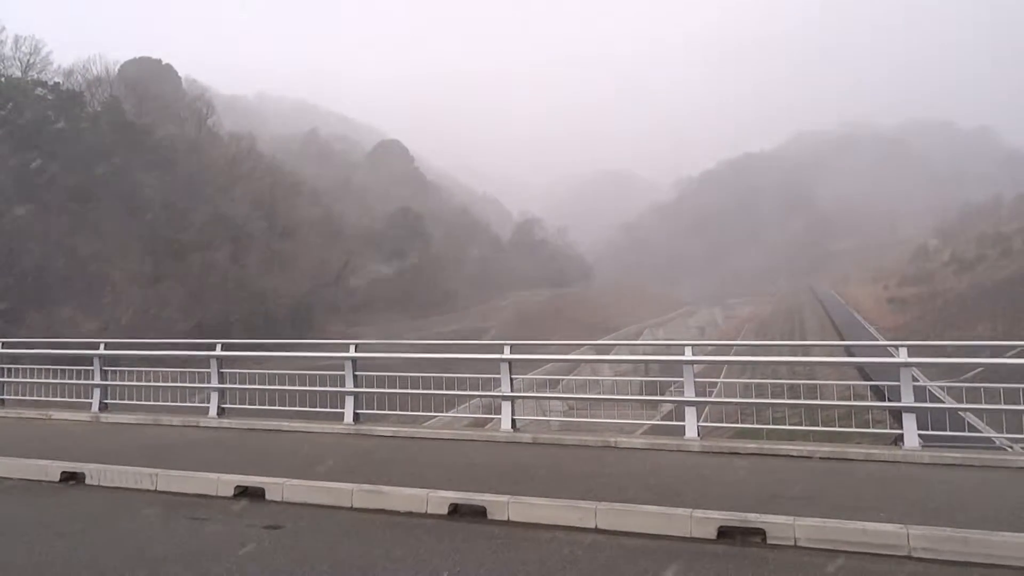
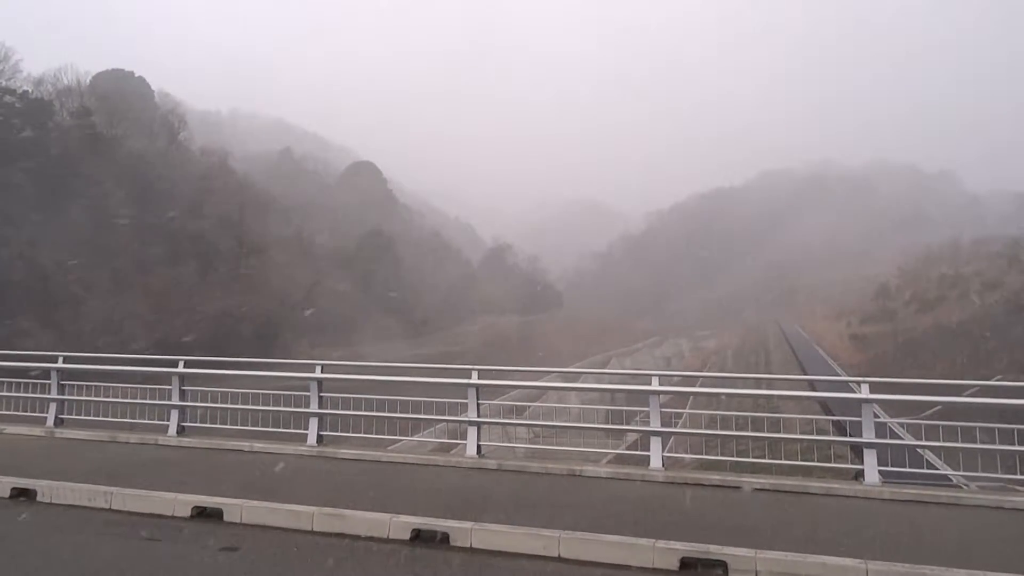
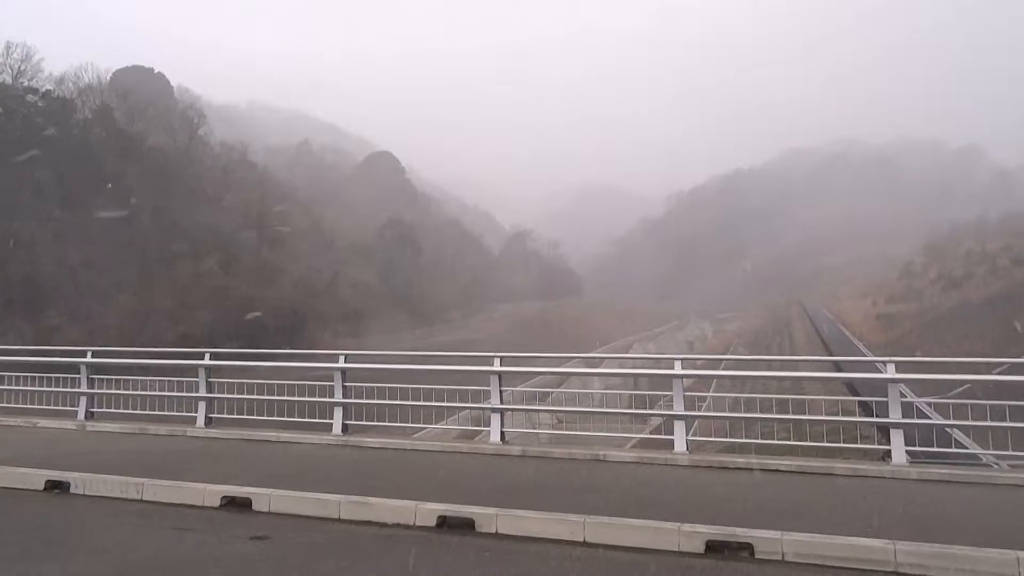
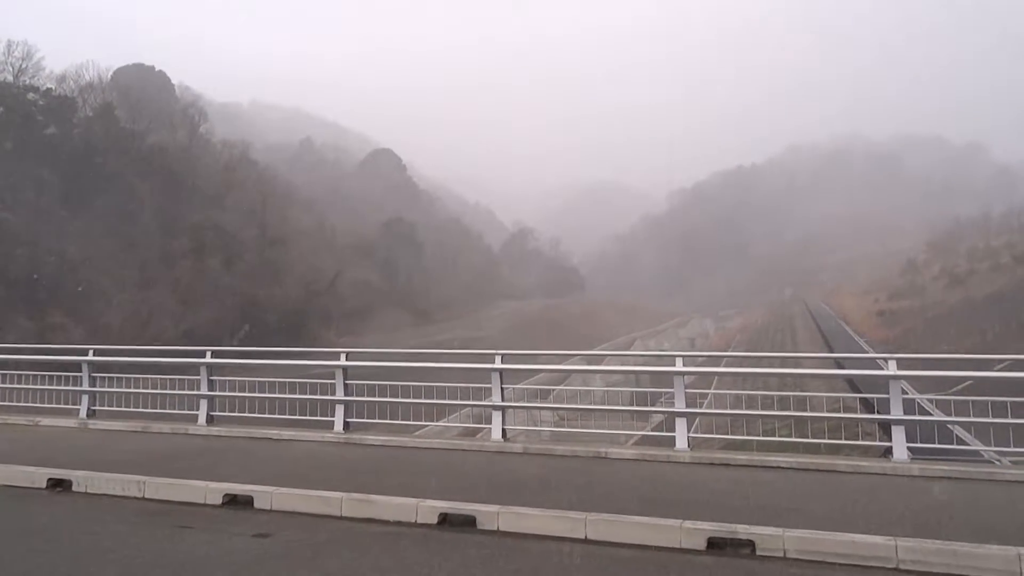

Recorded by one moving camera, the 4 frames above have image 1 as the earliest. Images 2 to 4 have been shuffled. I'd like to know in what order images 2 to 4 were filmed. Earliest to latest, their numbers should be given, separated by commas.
4, 3, 2
